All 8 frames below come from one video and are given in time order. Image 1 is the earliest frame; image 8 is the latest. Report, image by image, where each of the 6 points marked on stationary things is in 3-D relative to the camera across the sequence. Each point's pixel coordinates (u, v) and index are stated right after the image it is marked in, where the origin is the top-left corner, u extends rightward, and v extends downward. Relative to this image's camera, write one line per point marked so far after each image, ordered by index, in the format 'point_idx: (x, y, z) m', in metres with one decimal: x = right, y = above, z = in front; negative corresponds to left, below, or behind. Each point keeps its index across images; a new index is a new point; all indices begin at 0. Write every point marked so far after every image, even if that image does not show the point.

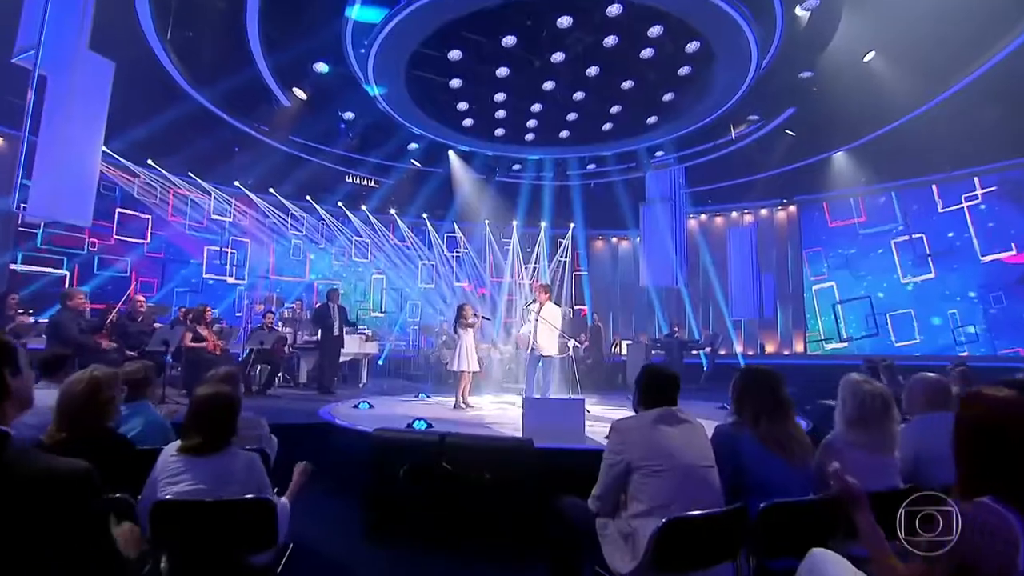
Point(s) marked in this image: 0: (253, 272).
0: (-5.2, +0.3, +14.2) m
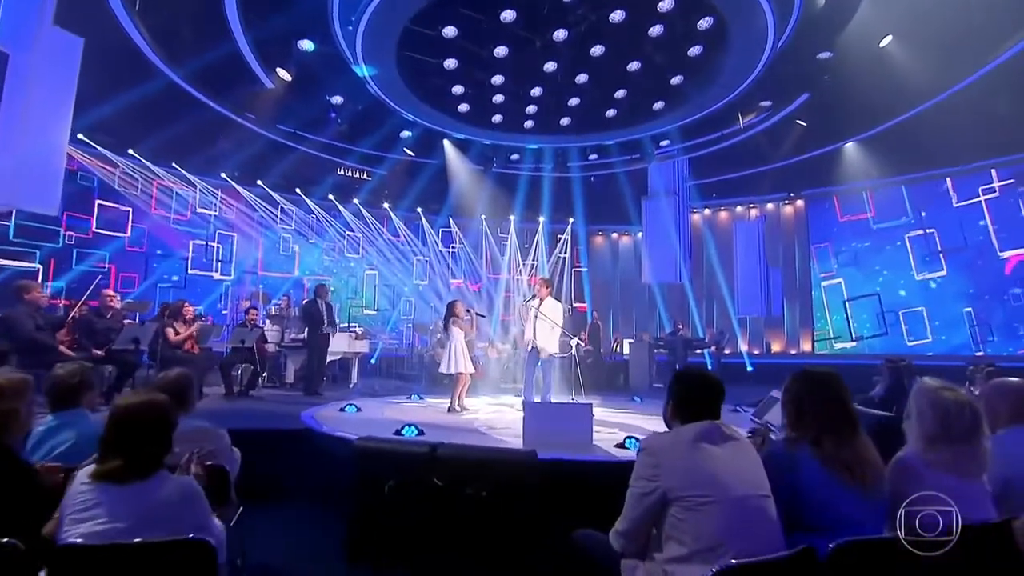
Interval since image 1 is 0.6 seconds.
0: (-5.2, +0.3, +13.5) m
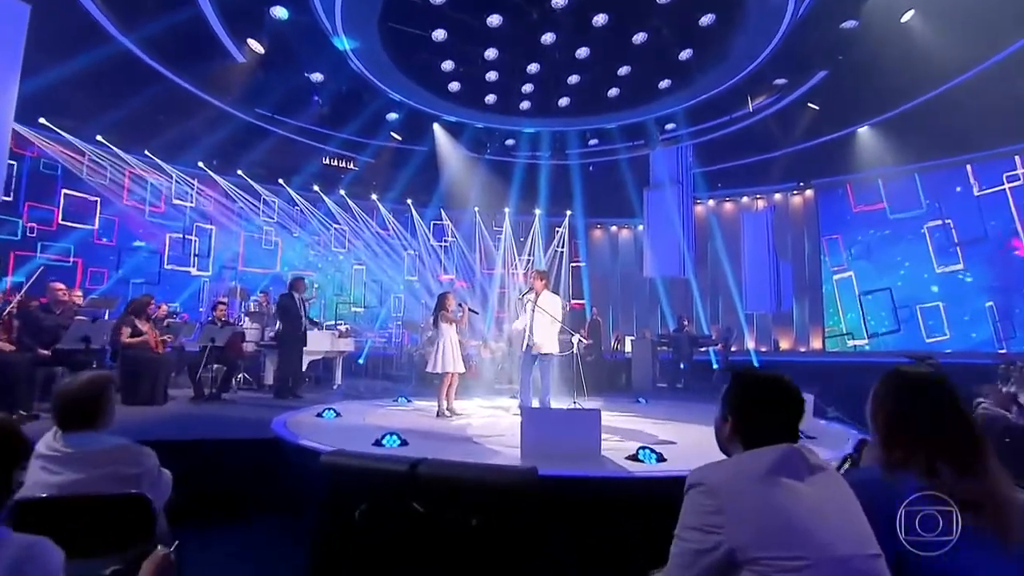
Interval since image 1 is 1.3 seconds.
0: (-5.3, +0.4, +12.7) m
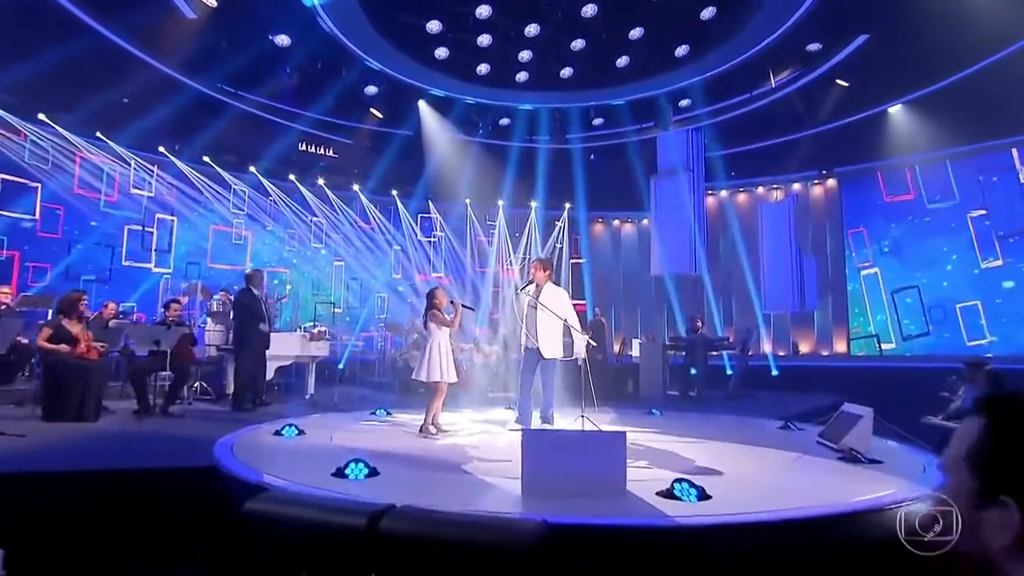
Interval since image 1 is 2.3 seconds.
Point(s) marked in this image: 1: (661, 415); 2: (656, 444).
0: (-5.4, +0.5, +11.3) m
1: (+2.0, -1.7, +9.4) m
2: (+1.4, -1.5, +6.7) m
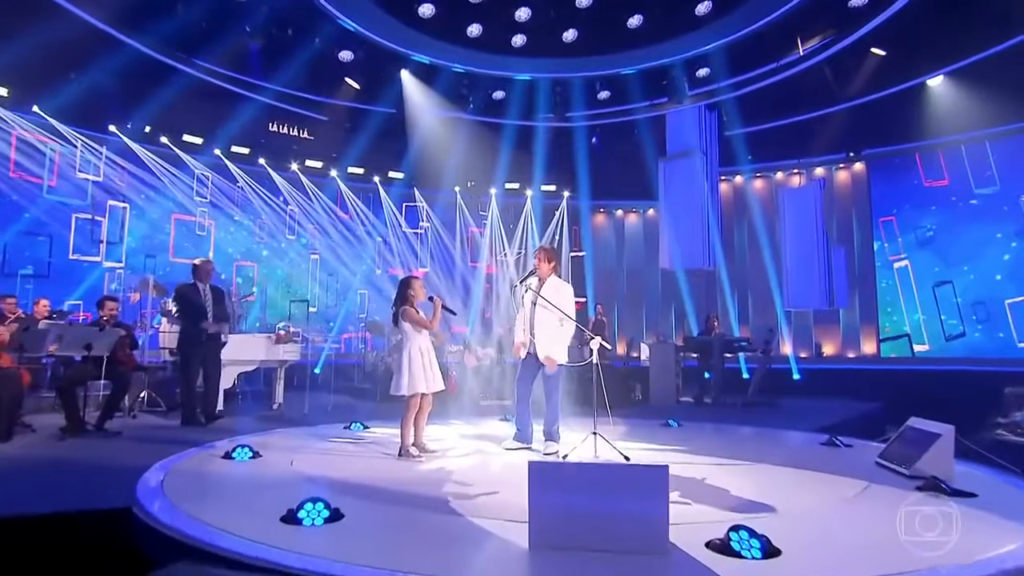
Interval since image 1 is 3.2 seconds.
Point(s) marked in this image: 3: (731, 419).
0: (-5.5, +0.5, +10.1) m
1: (+2.0, -1.6, +8.3) m
2: (+1.4, -1.4, +5.5) m
3: (+2.8, -1.7, +8.9) m
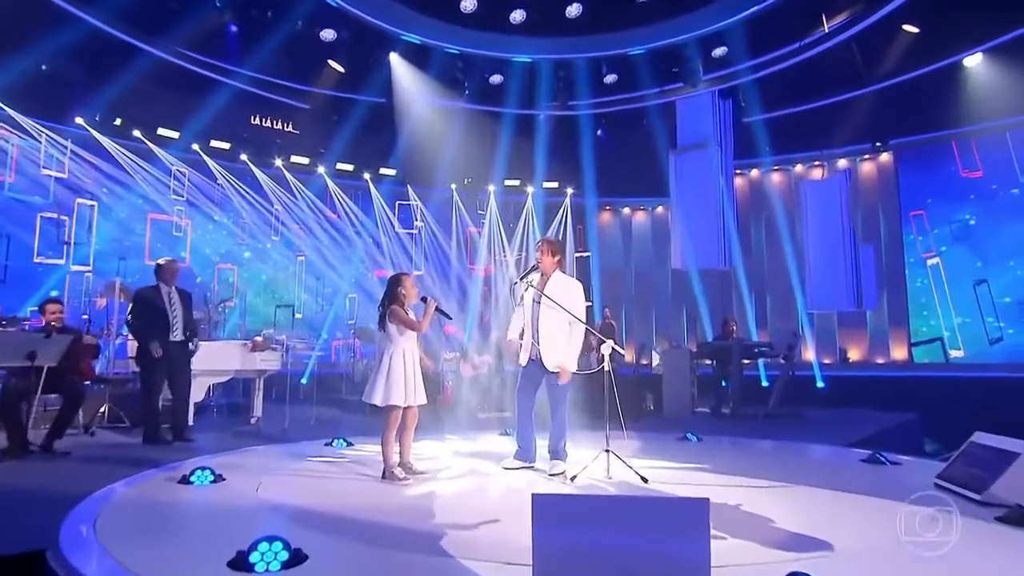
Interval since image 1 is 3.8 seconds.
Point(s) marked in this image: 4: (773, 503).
0: (-5.5, +0.5, +9.3) m
1: (+2.0, -1.6, +7.4) m
2: (+1.4, -1.4, +4.7) m
3: (+2.8, -1.7, +8.1) m
4: (+1.7, -1.4, +4.4) m
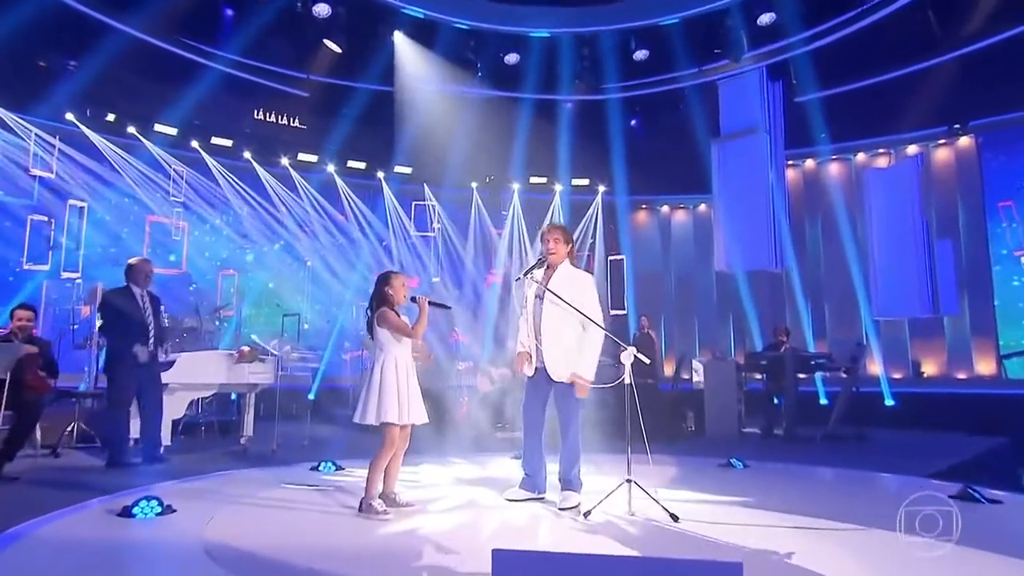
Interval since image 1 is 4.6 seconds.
0: (-5.2, +0.4, +8.7) m
1: (+2.1, -1.6, +6.3) m
2: (+1.3, -1.3, +3.6) m
3: (+3.0, -1.7, +6.9) m
4: (+1.6, -1.3, +3.3) m
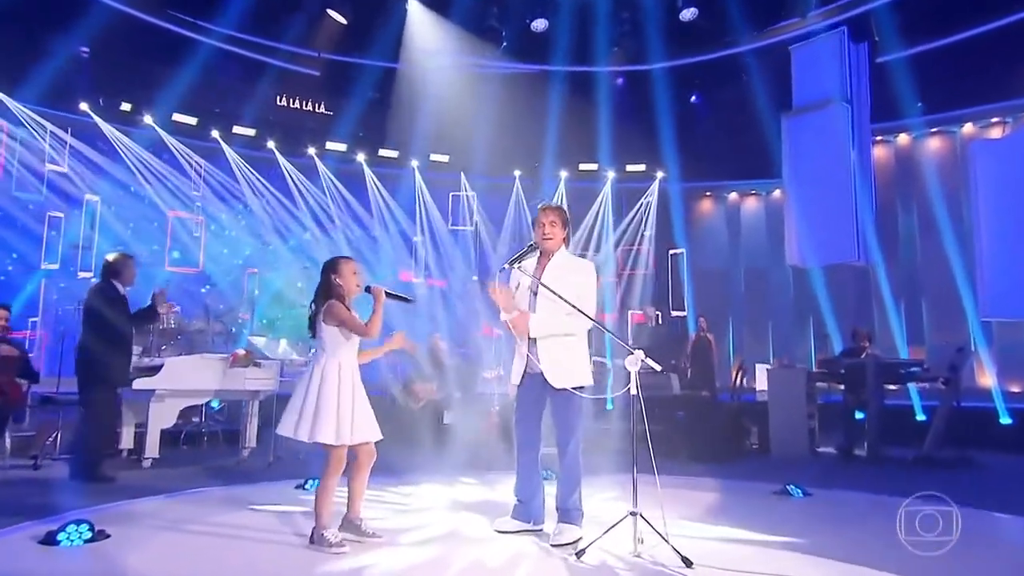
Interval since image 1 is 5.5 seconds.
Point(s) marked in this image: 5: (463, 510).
0: (-4.8, +0.4, +8.6) m
1: (+2.2, -1.6, +5.2) m
2: (+1.0, -1.3, +2.6) m
3: (+3.1, -1.6, +5.7) m
4: (+1.3, -1.2, +2.3) m
5: (-0.3, -1.5, +4.8) m
